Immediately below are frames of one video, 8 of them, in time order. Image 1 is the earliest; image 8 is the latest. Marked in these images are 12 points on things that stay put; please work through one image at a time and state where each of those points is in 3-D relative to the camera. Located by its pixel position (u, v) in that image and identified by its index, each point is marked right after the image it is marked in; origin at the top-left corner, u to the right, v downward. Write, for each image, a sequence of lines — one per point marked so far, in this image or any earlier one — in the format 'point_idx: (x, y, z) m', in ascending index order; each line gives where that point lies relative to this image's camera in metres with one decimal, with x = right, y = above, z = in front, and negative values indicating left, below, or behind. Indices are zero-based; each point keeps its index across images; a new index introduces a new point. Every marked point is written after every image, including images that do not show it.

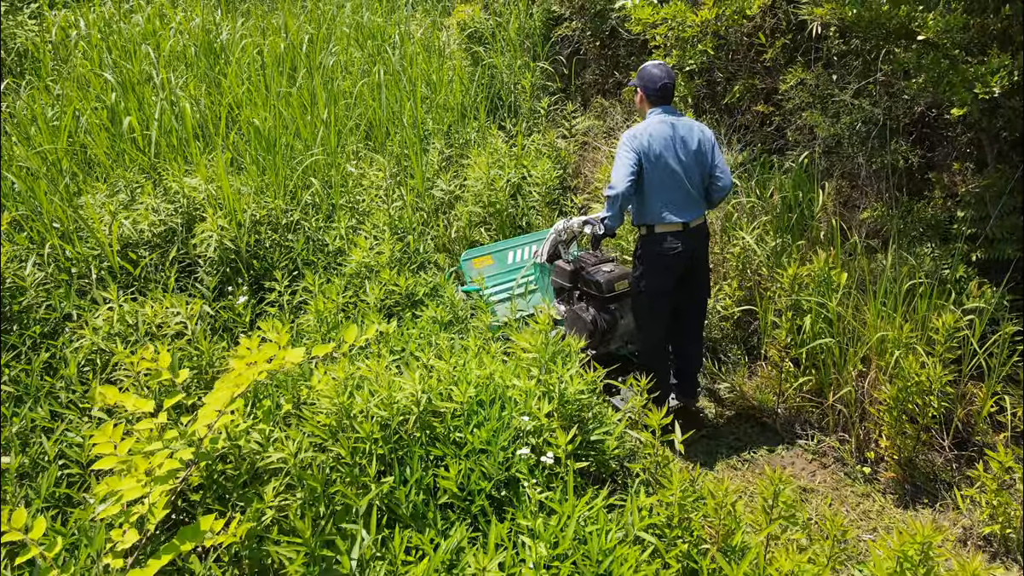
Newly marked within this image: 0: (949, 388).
0: (+1.4, -0.3, +2.4) m
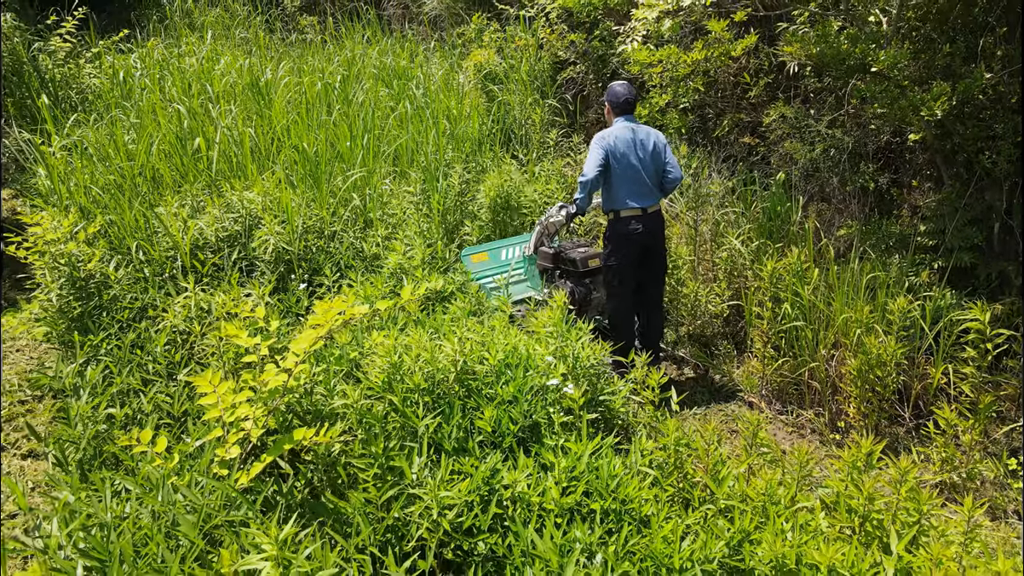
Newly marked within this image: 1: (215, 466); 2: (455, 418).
0: (+1.5, -0.3, +2.8) m
1: (-0.8, -0.5, +2.0) m
2: (-0.2, -0.4, +2.3) m
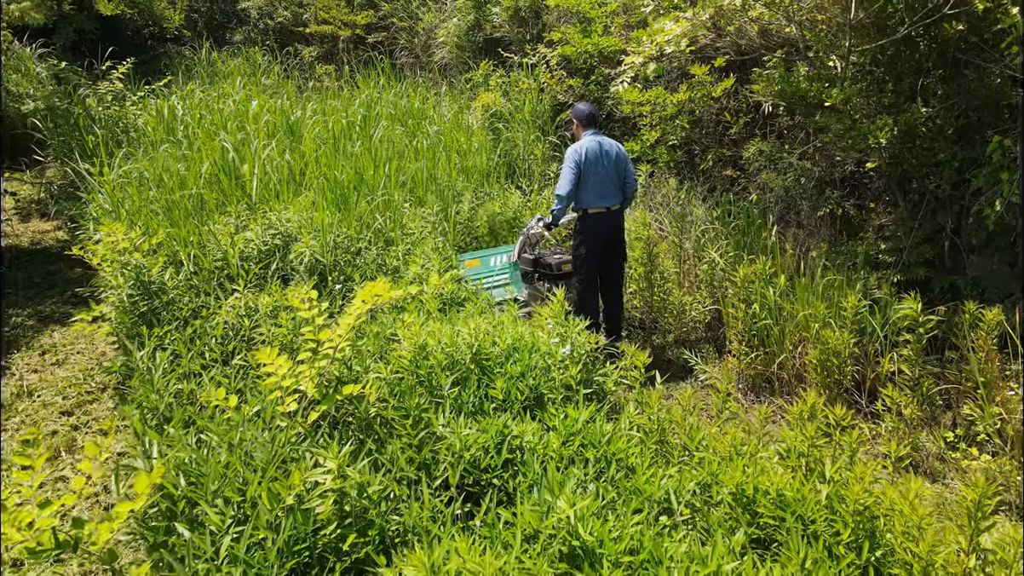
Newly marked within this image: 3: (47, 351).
0: (+1.5, -0.3, +3.3) m
1: (-0.8, -0.4, +2.4) m
2: (-0.1, -0.4, +2.7) m
3: (-2.5, -0.3, +4.0) m
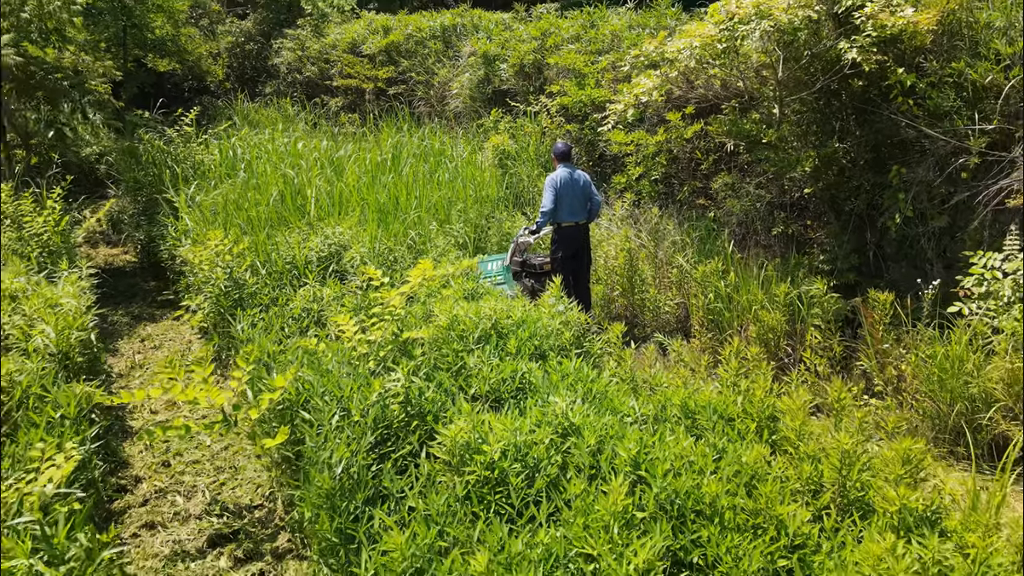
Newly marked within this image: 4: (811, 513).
0: (+1.6, -0.2, +4.2) m
1: (-0.7, -0.3, +3.4) m
2: (-0.1, -0.3, +3.7) m
3: (-2.4, -0.3, +5.0) m
4: (+1.0, -0.7, +2.4) m
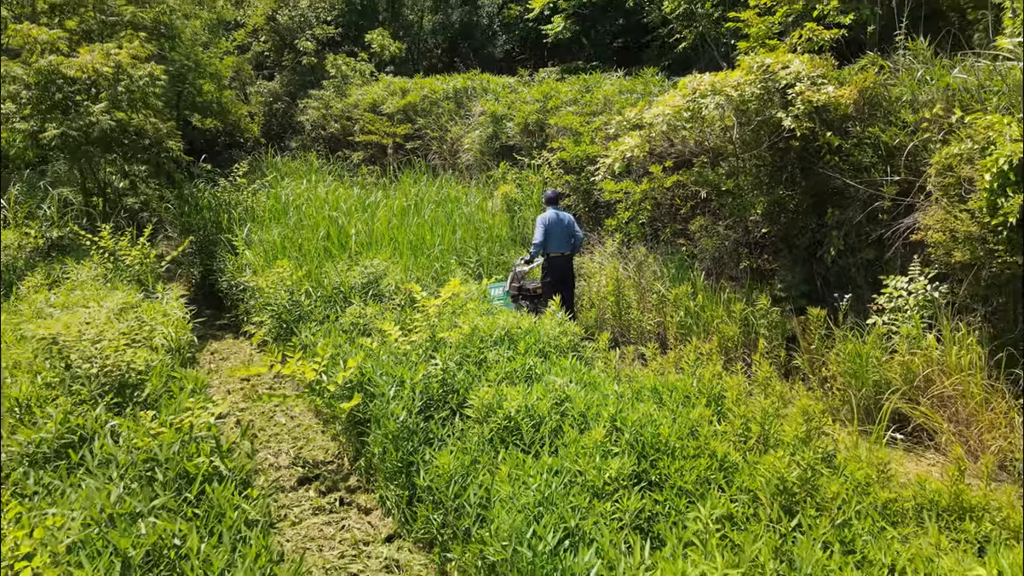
0: (+1.6, -0.4, +5.3) m
1: (-0.7, -0.4, +4.4) m
2: (0.0, -0.4, +4.7) m
3: (-2.4, -0.5, +6.0) m
4: (+1.0, -0.7, +3.4) m
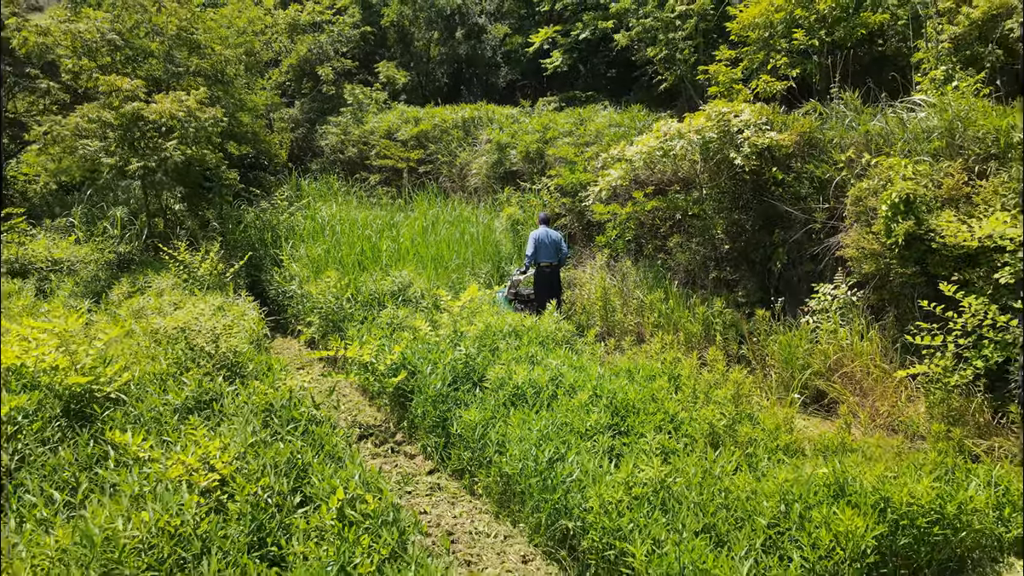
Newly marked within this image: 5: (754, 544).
0: (+1.7, -0.4, +6.5) m
1: (-0.6, -0.4, +5.6) m
2: (0.0, -0.4, +6.0) m
3: (-2.3, -0.6, +7.3) m
4: (+1.1, -0.7, +4.7) m
5: (+1.0, -1.0, +3.0) m
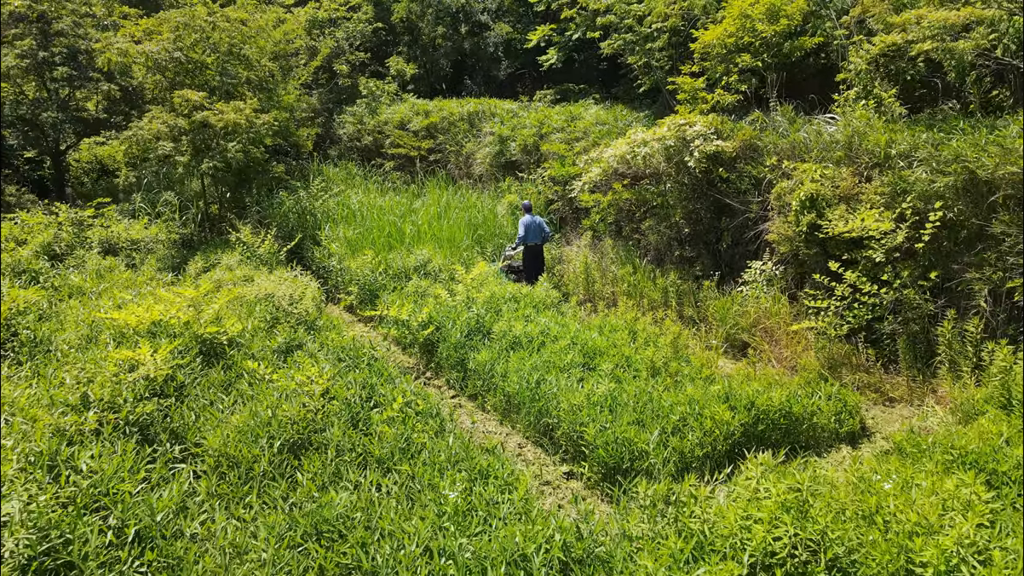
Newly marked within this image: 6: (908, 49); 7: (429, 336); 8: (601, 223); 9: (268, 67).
0: (+1.7, -0.1, +8.3) m
1: (-0.6, -0.2, +7.4) m
2: (0.0, -0.2, +7.7) m
3: (-2.3, -0.3, +9.0) m
4: (+1.1, -0.5, +6.4) m
5: (+1.0, -0.9, +4.8) m
6: (+4.2, +2.5, +8.0) m
7: (-0.8, -0.4, +6.9) m
8: (+1.2, +0.9, +10.3) m
9: (-3.6, +3.3, +11.2) m
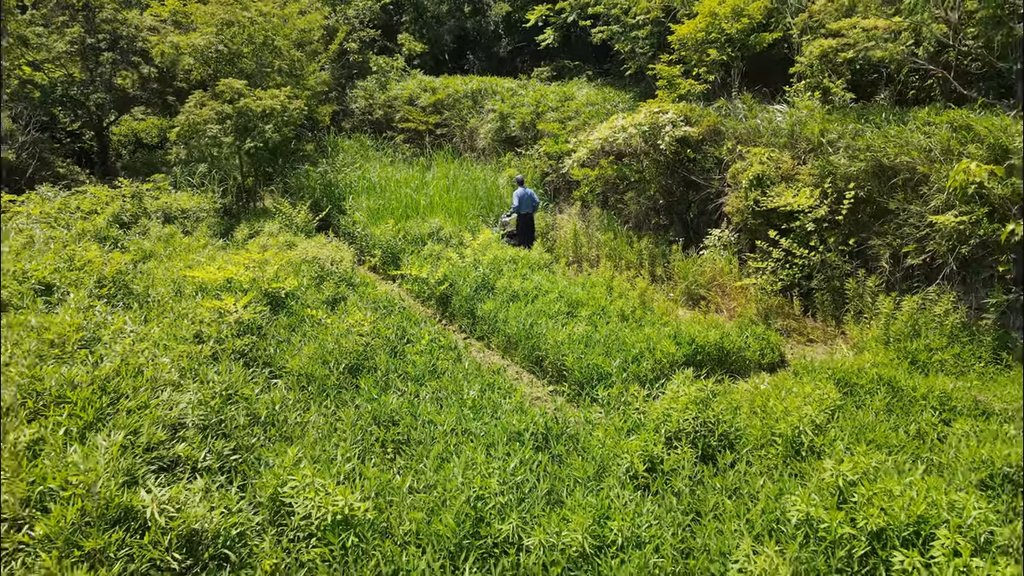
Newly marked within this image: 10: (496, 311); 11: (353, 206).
0: (+1.7, +0.3, +9.8) m
1: (-0.6, +0.3, +9.0) m
2: (0.0, +0.3, +9.3) m
3: (-2.3, +0.2, +10.6) m
4: (+1.1, -0.2, +8.0) m
5: (+1.0, -0.6, +6.4) m
6: (+4.2, +3.0, +9.5) m
7: (-0.8, 0.0, +8.5) m
8: (+1.2, +1.5, +11.9) m
9: (-3.7, +3.9, +12.6) m
10: (-0.2, -0.2, +7.7) m
11: (-2.4, +1.3, +11.6) m
